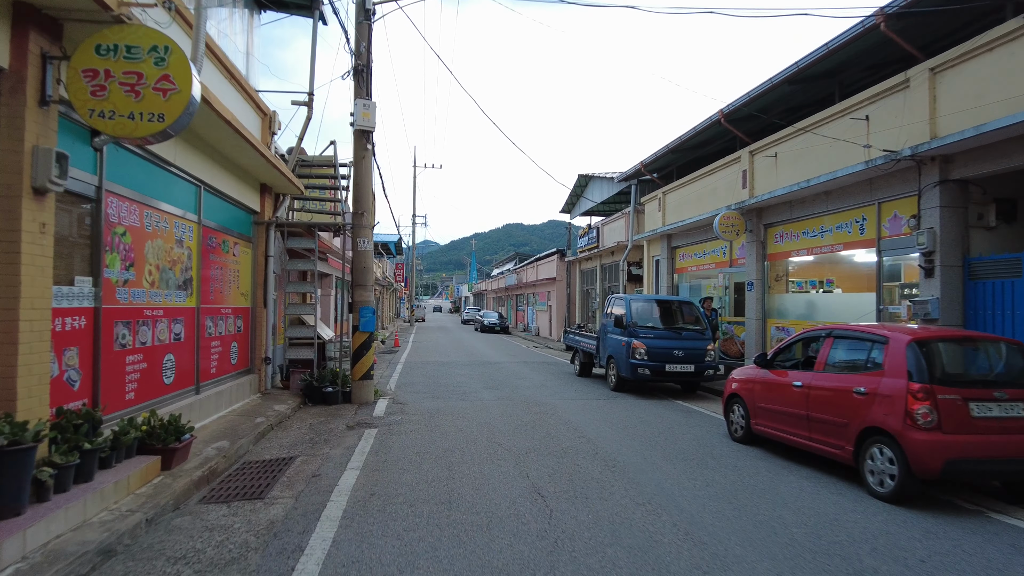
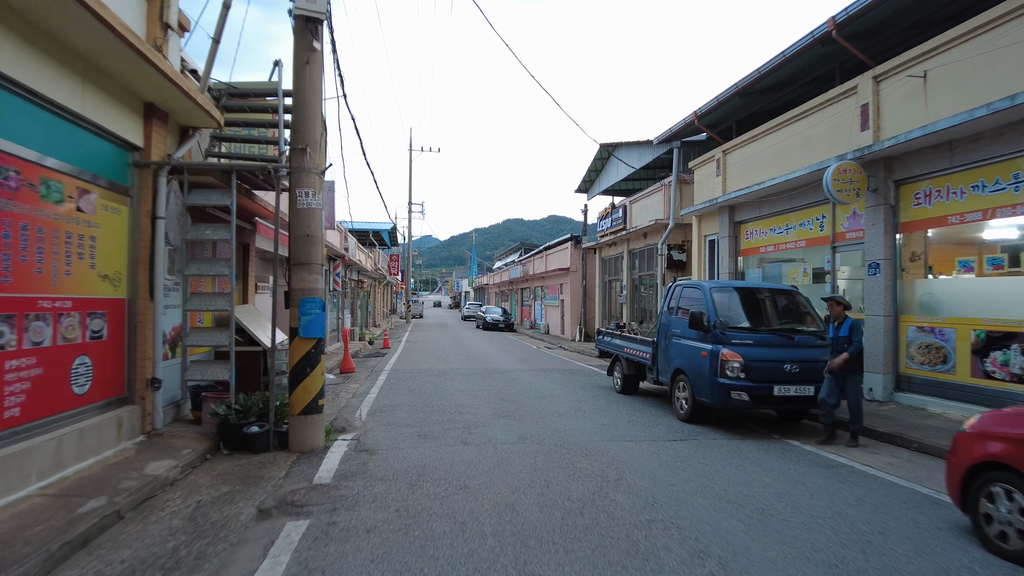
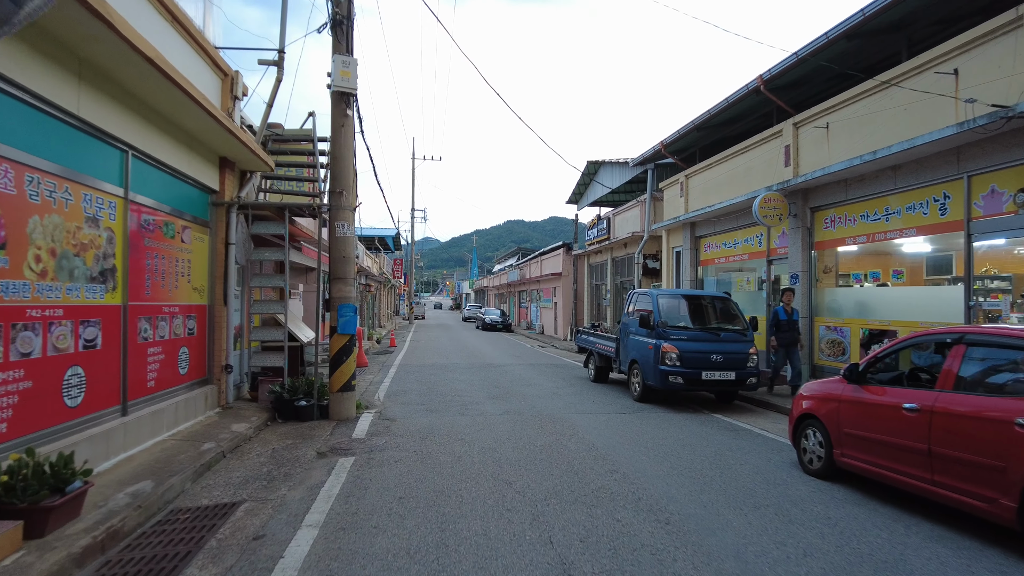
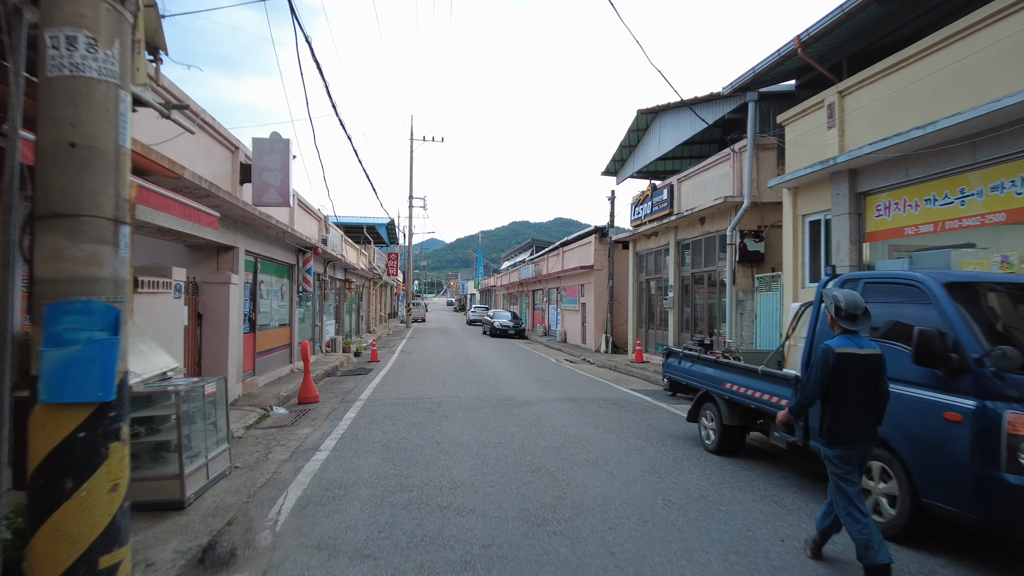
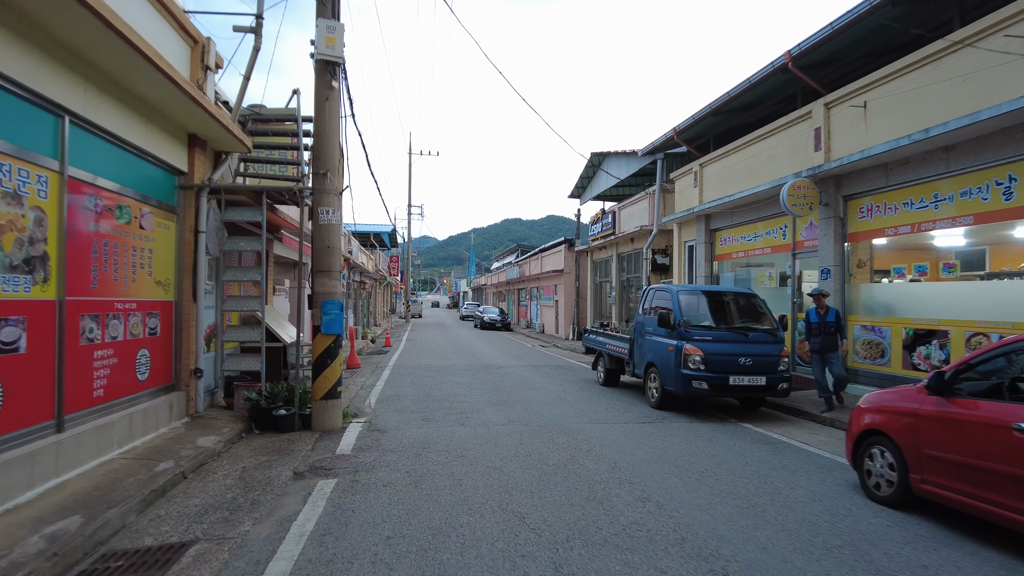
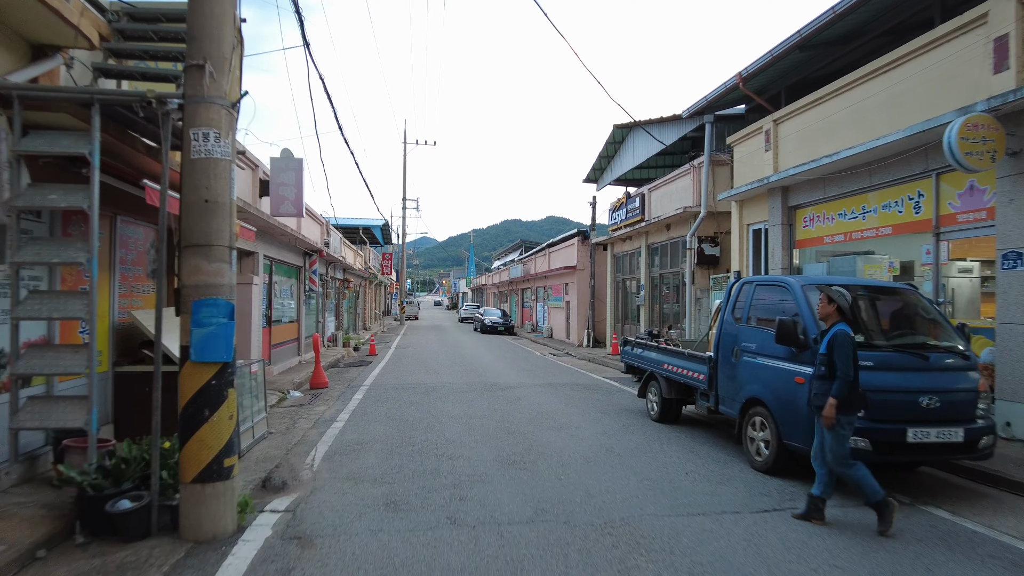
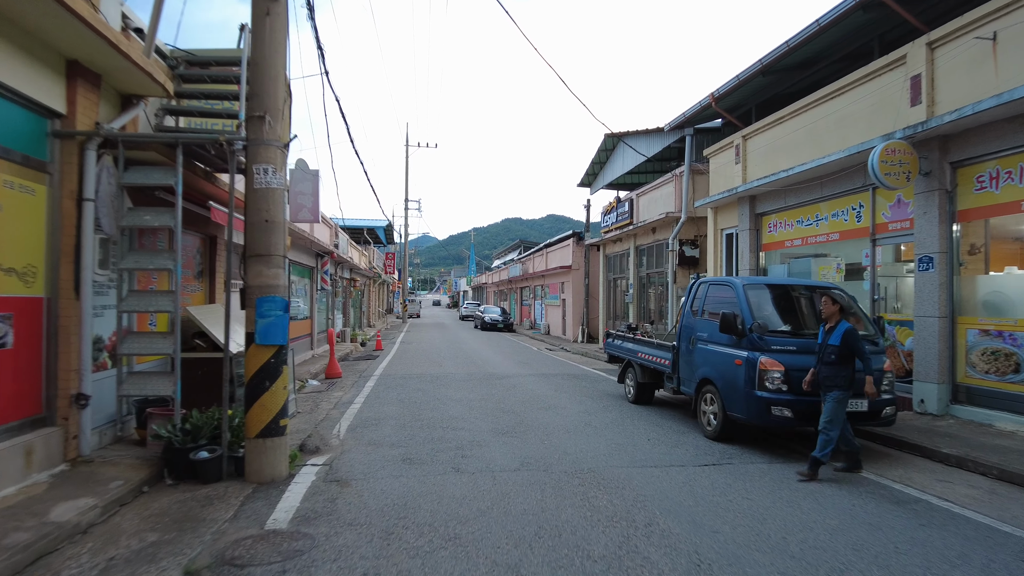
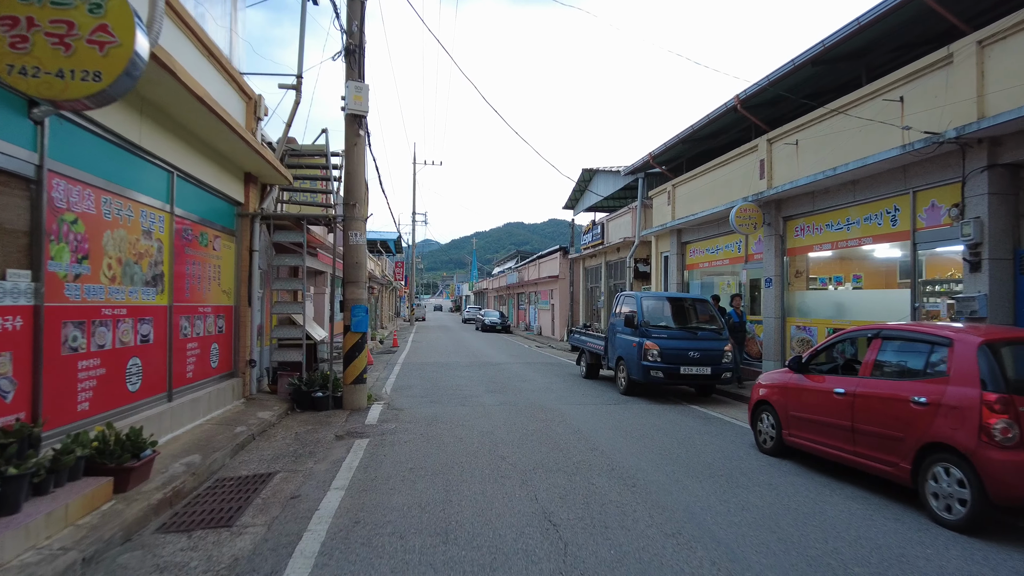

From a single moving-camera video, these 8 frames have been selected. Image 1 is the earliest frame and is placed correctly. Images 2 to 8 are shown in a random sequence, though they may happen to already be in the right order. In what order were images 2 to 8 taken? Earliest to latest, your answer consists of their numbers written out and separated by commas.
8, 3, 5, 2, 7, 6, 4
